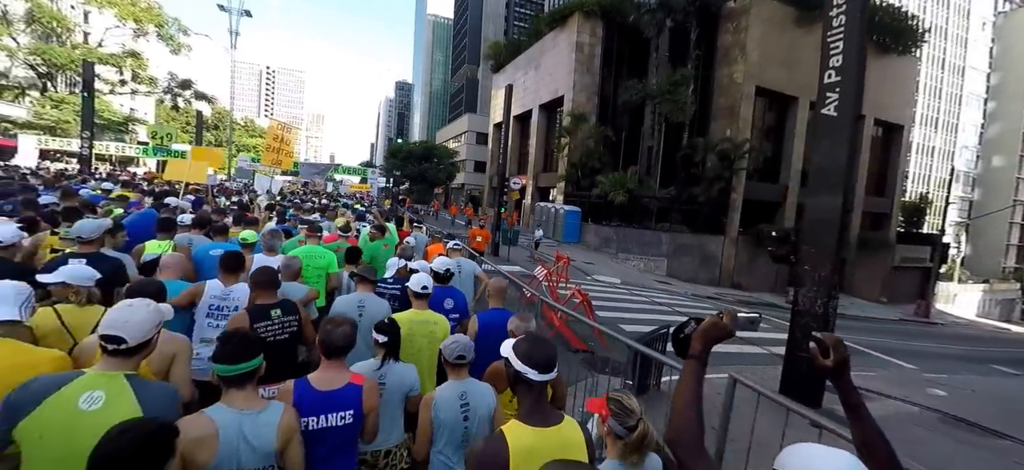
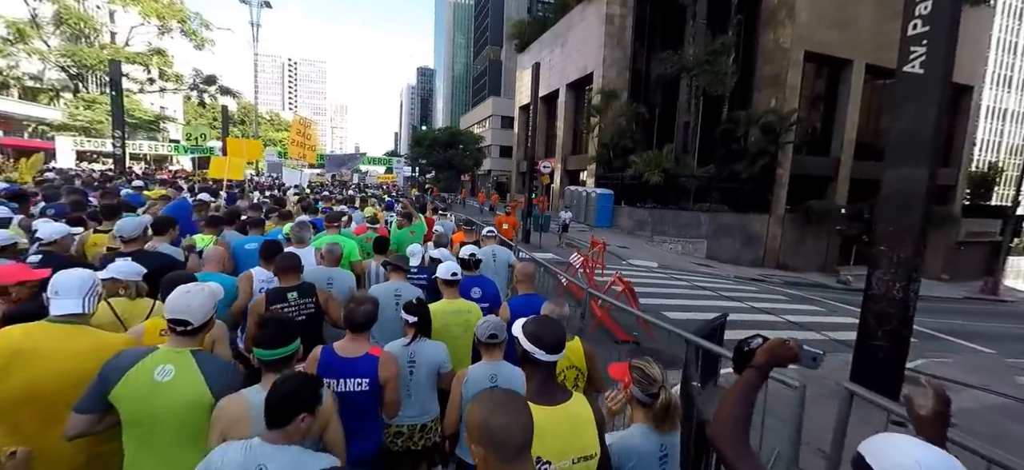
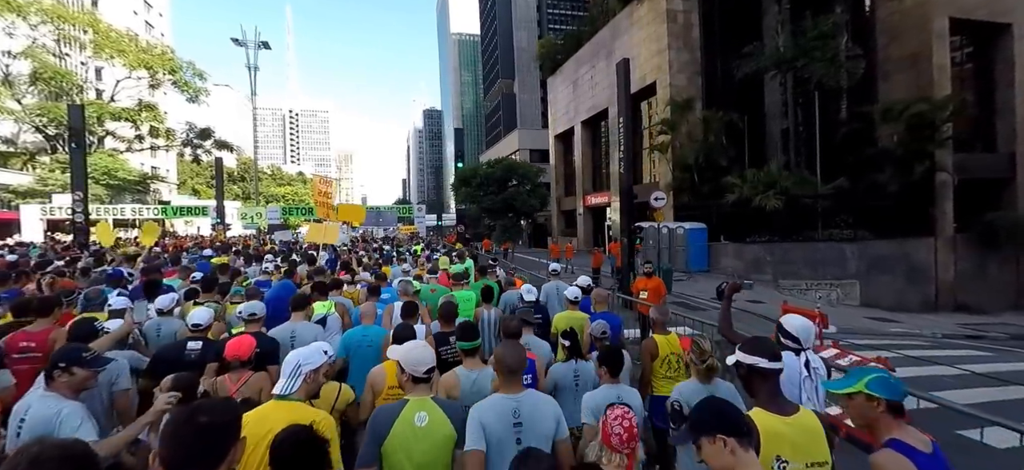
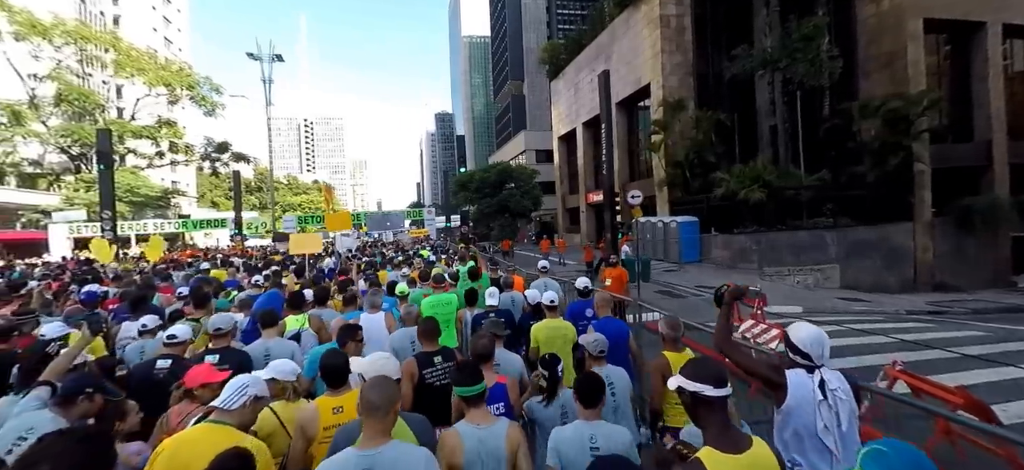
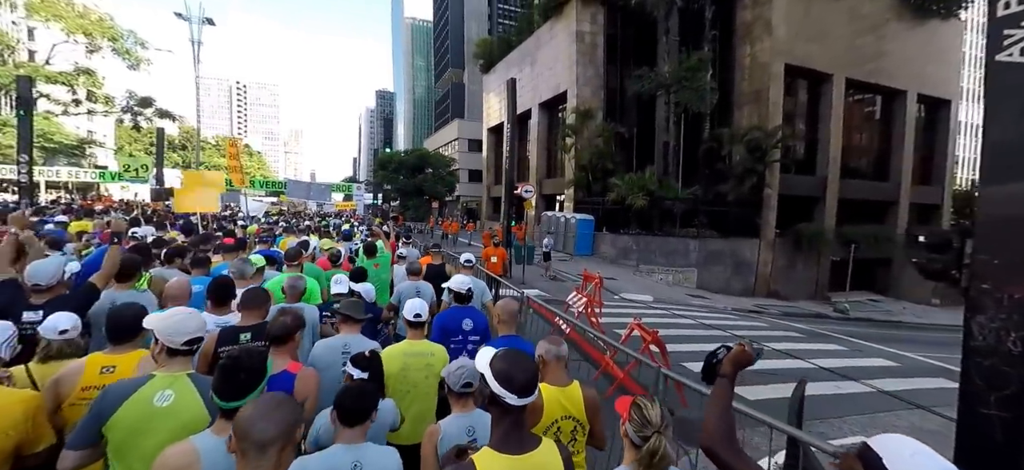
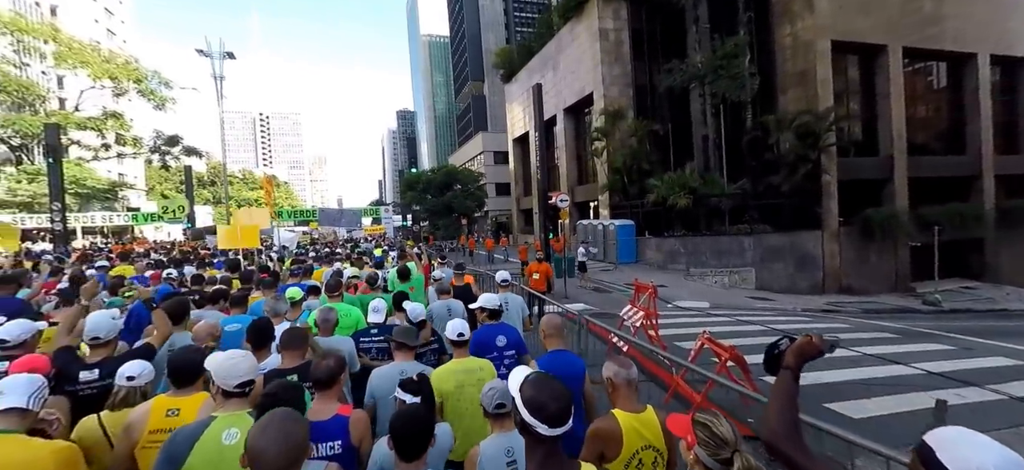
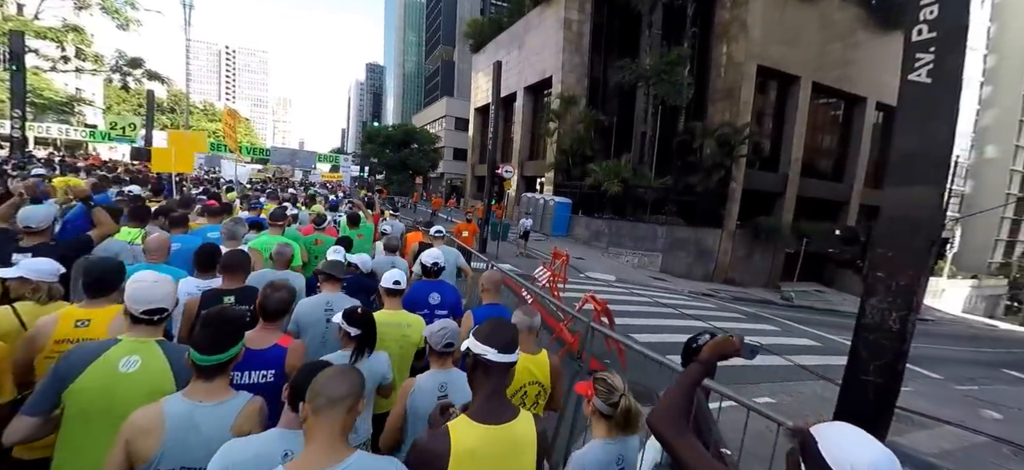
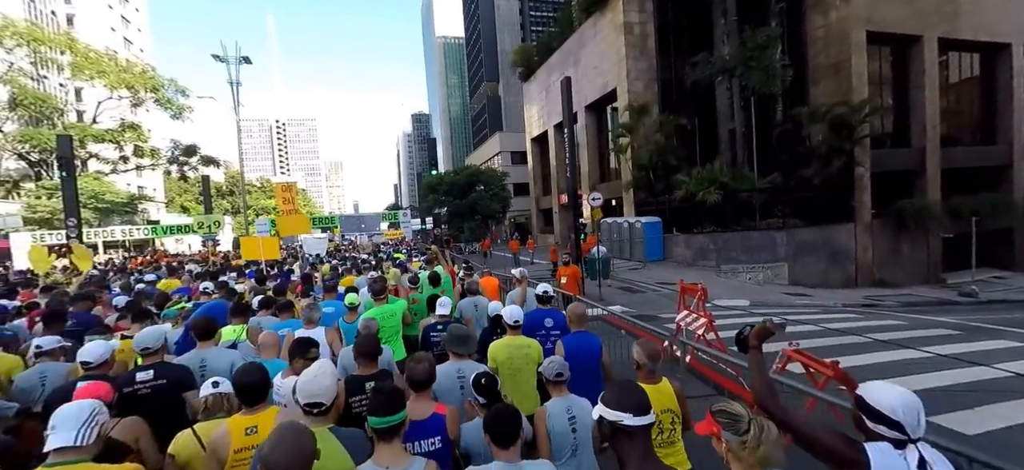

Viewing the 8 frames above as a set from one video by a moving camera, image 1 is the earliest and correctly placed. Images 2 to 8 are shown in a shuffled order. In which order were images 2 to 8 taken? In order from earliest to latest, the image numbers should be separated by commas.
2, 7, 5, 6, 8, 4, 3
